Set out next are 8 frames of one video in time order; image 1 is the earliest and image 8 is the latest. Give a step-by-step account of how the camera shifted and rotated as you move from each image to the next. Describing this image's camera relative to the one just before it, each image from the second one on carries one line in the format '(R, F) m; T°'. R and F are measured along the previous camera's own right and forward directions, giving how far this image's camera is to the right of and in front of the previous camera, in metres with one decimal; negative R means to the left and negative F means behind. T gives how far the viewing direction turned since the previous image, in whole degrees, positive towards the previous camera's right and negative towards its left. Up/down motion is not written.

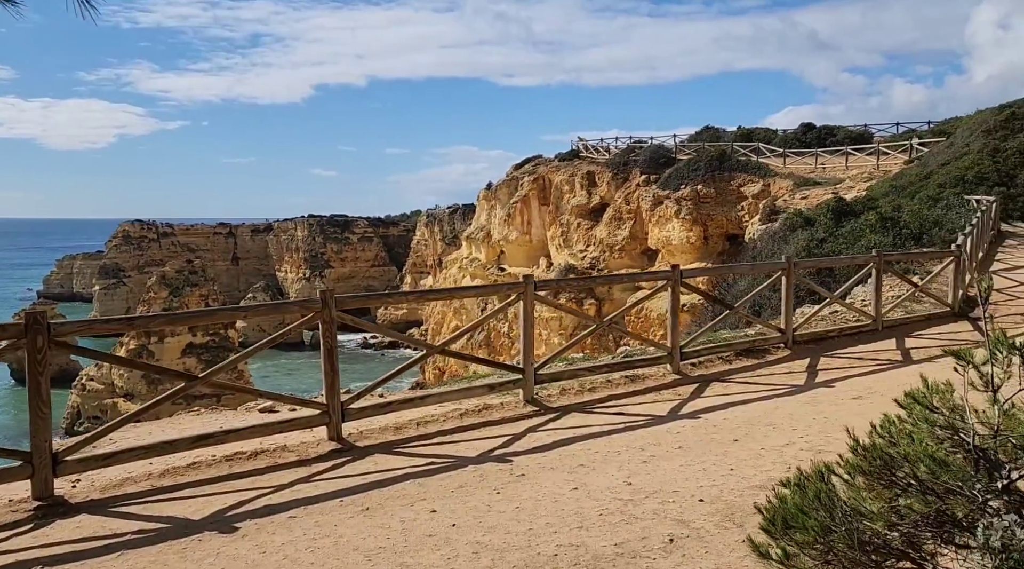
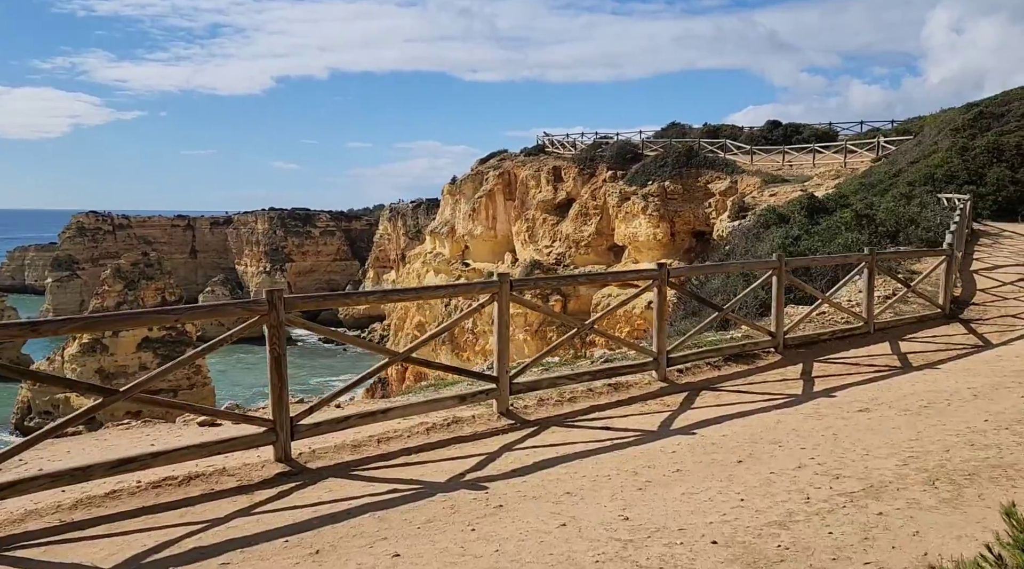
(-0.1, +0.8) m; +2°
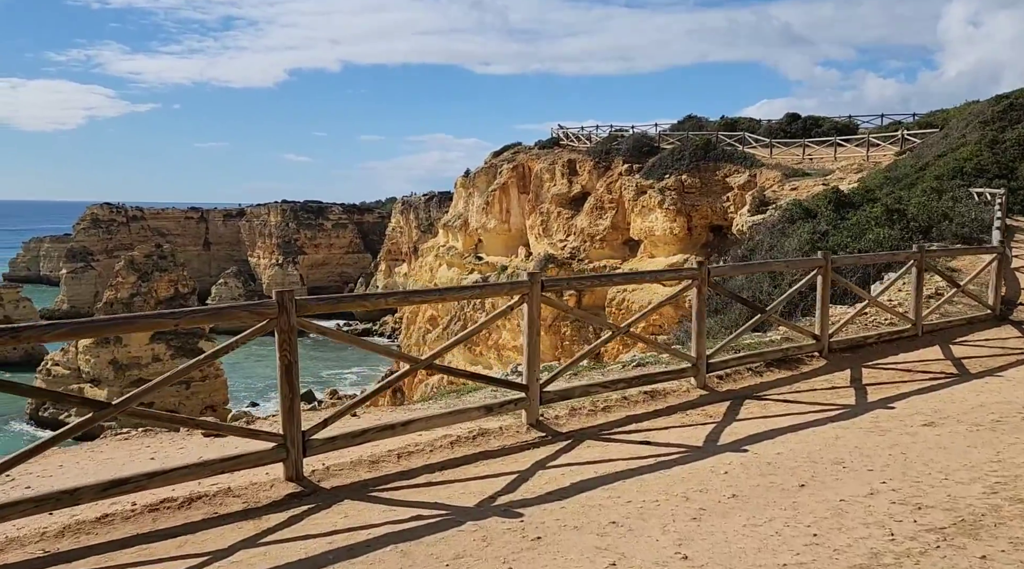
(-0.1, +0.6) m; -1°
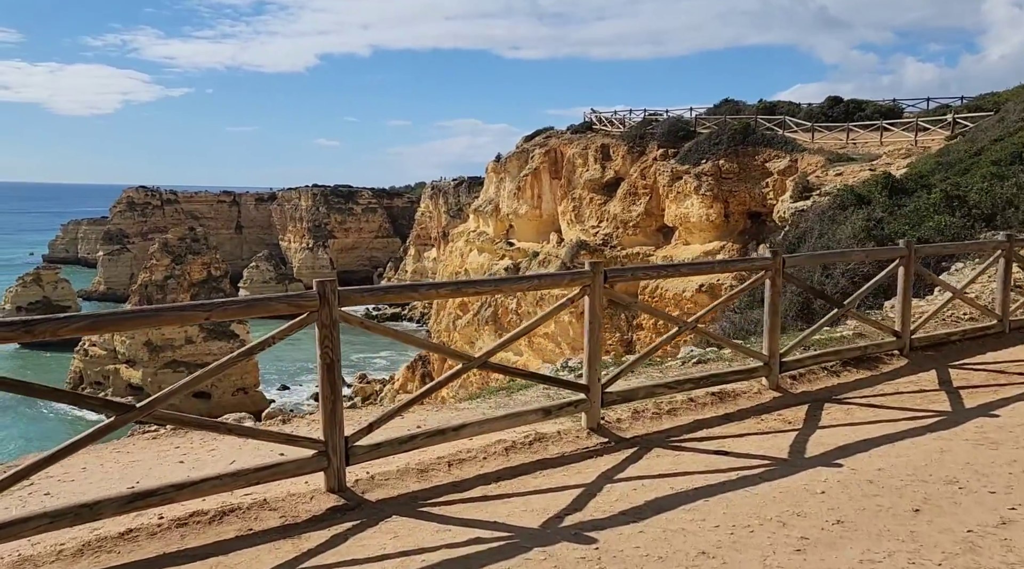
(-0.2, +0.6) m; -2°
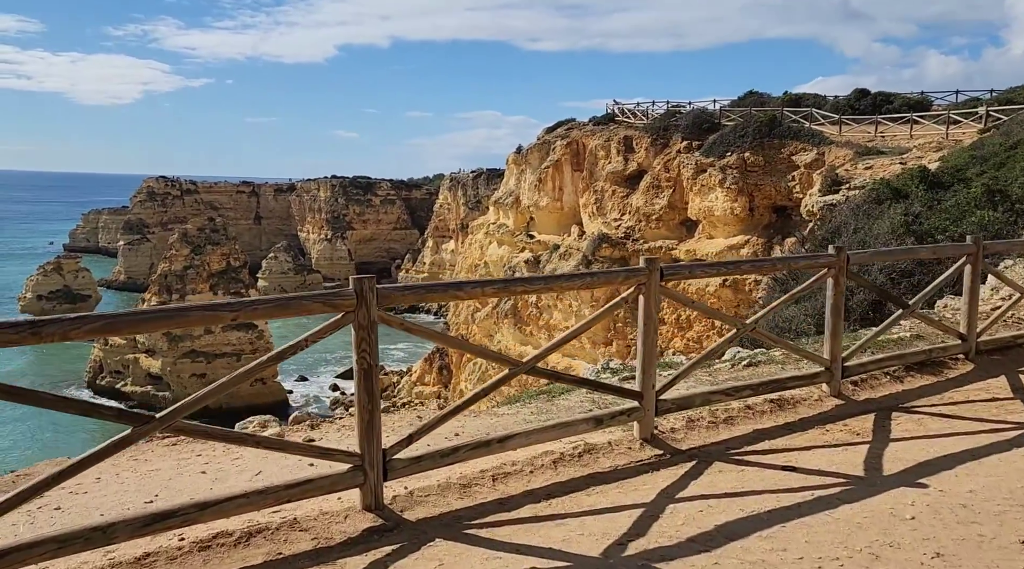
(-0.2, +0.4) m; -1°
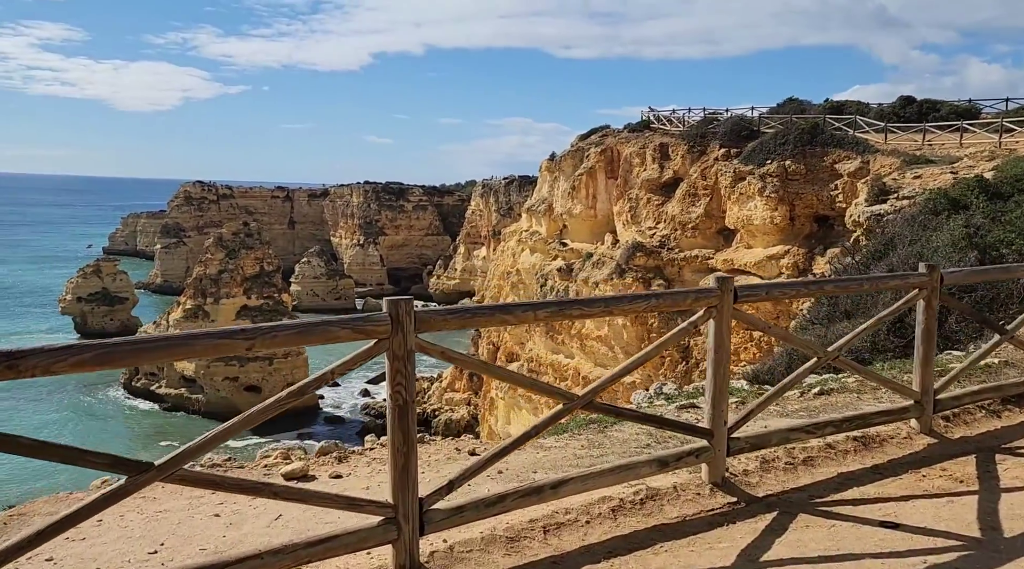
(-0.1, +0.6) m; -2°
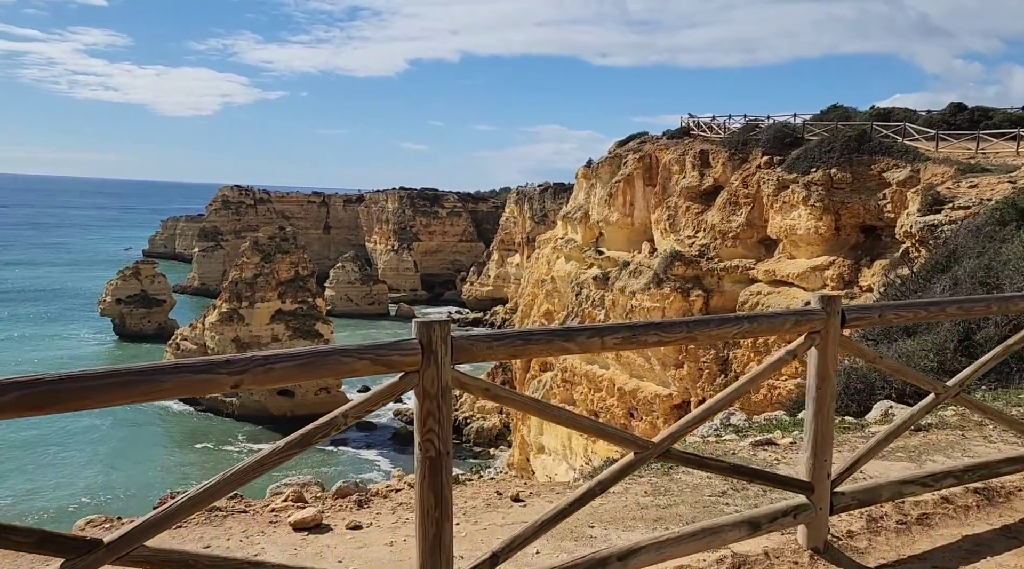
(-0.1, +0.8) m; -2°
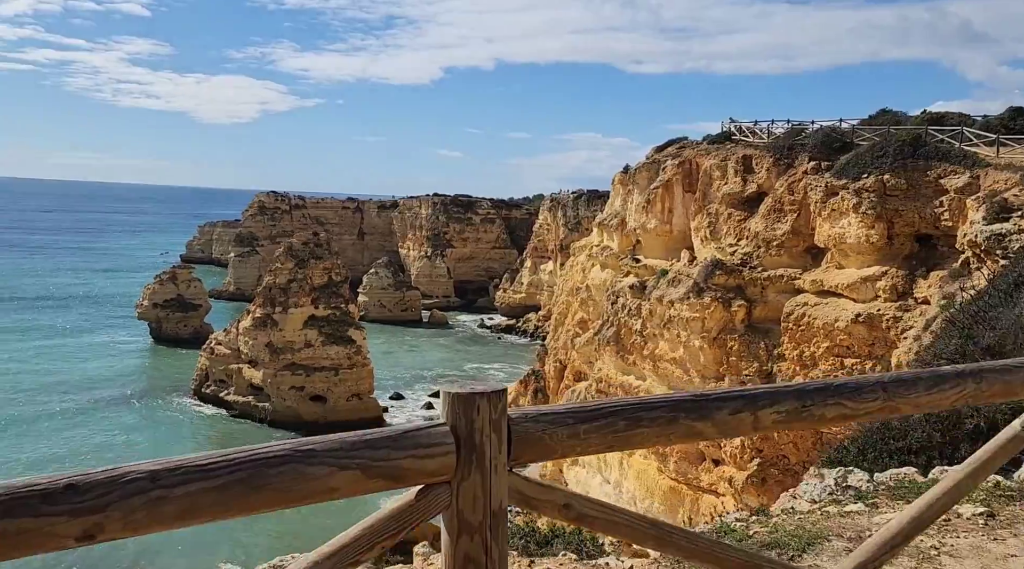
(-0.1, +1.3) m; -2°
